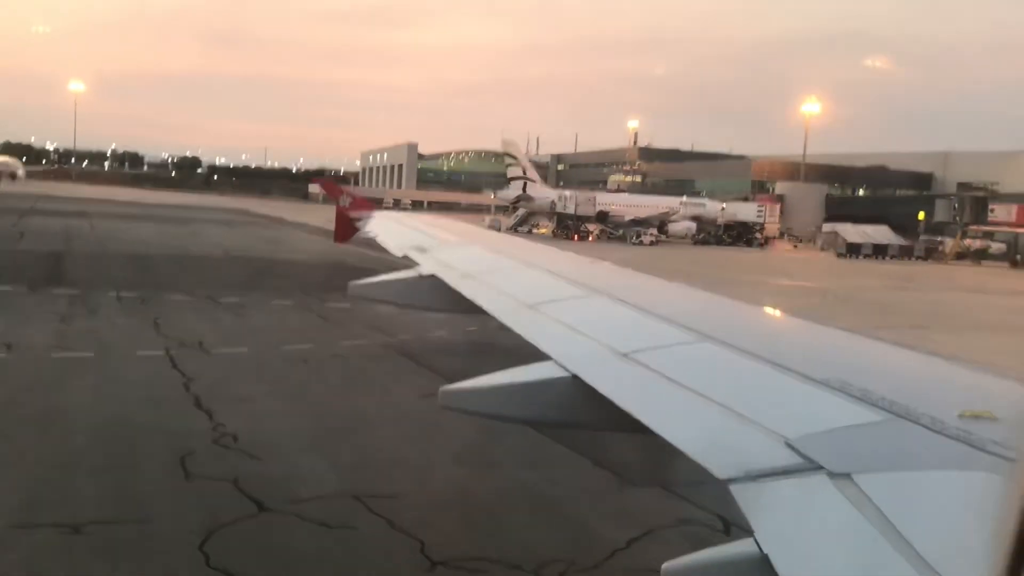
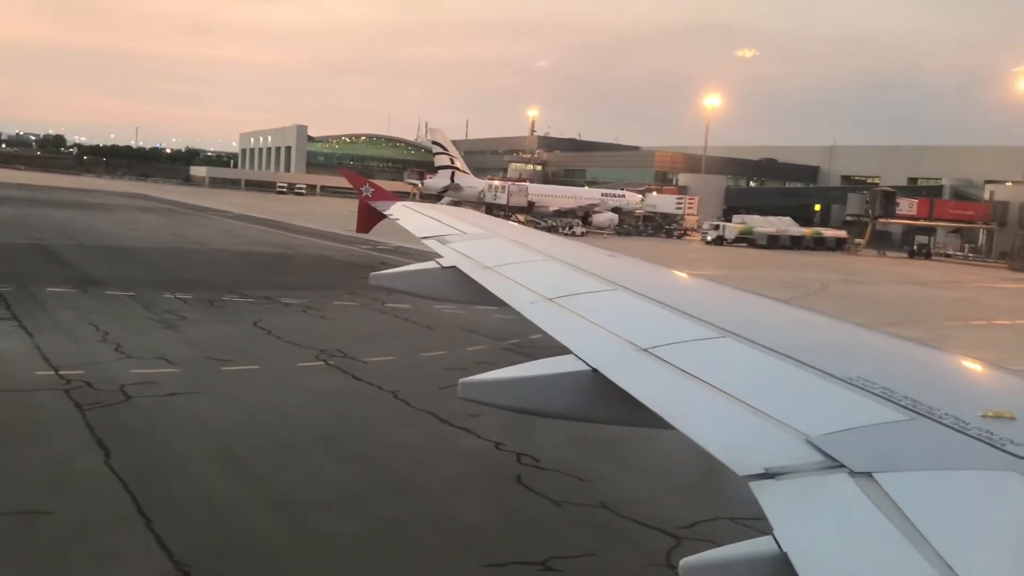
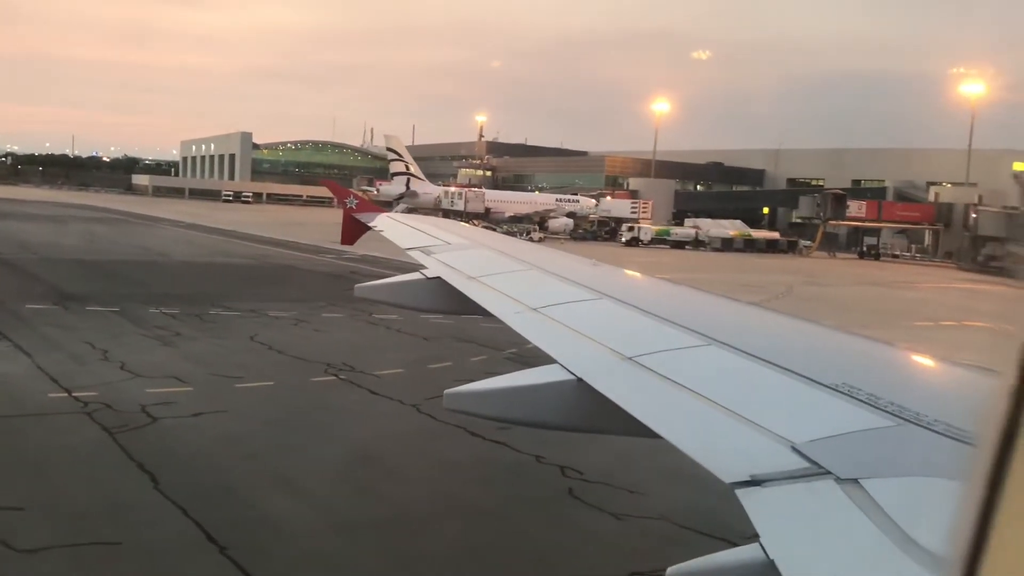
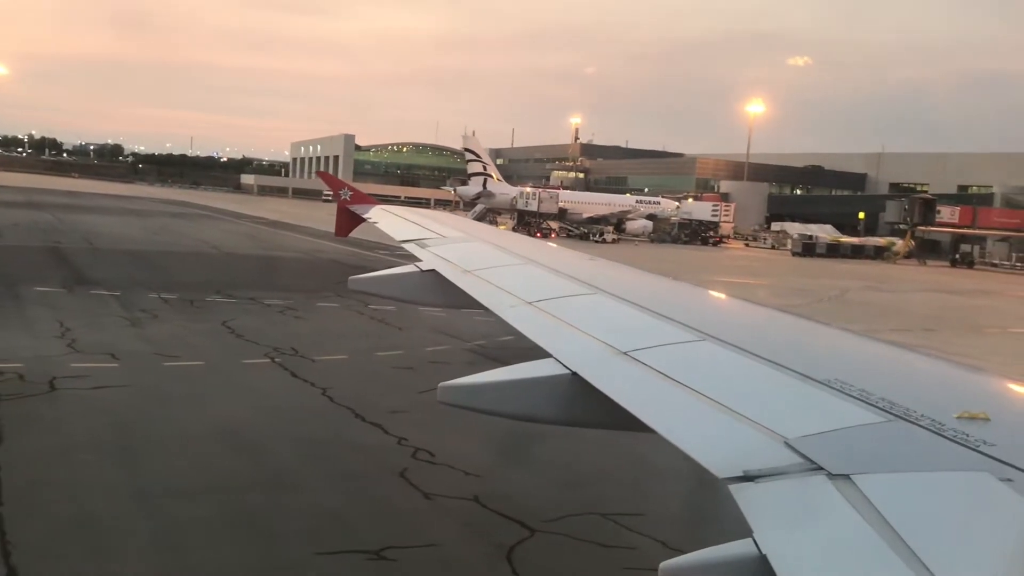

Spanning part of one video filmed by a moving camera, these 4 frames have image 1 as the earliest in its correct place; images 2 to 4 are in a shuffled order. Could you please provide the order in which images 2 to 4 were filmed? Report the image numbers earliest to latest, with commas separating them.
4, 2, 3
